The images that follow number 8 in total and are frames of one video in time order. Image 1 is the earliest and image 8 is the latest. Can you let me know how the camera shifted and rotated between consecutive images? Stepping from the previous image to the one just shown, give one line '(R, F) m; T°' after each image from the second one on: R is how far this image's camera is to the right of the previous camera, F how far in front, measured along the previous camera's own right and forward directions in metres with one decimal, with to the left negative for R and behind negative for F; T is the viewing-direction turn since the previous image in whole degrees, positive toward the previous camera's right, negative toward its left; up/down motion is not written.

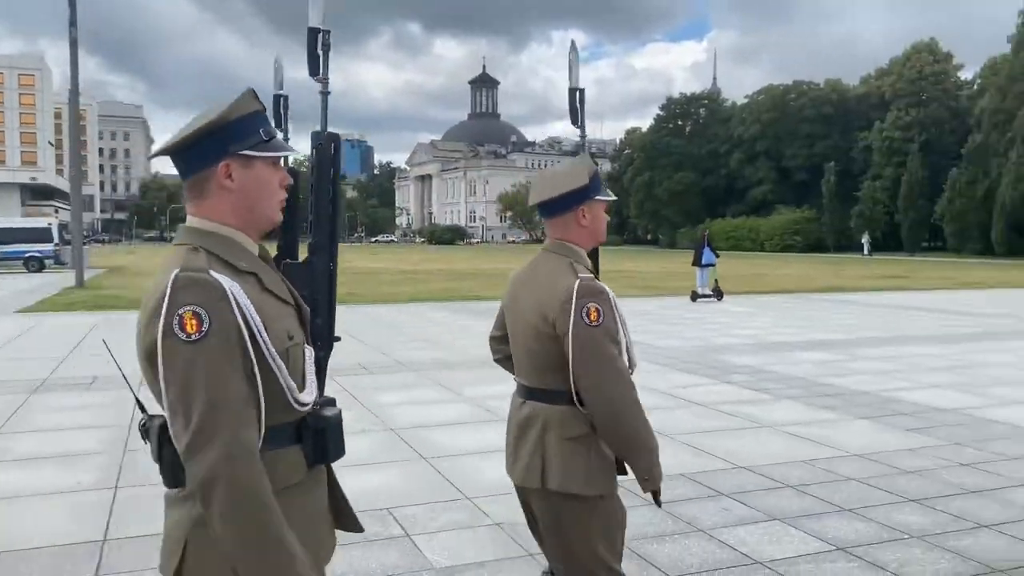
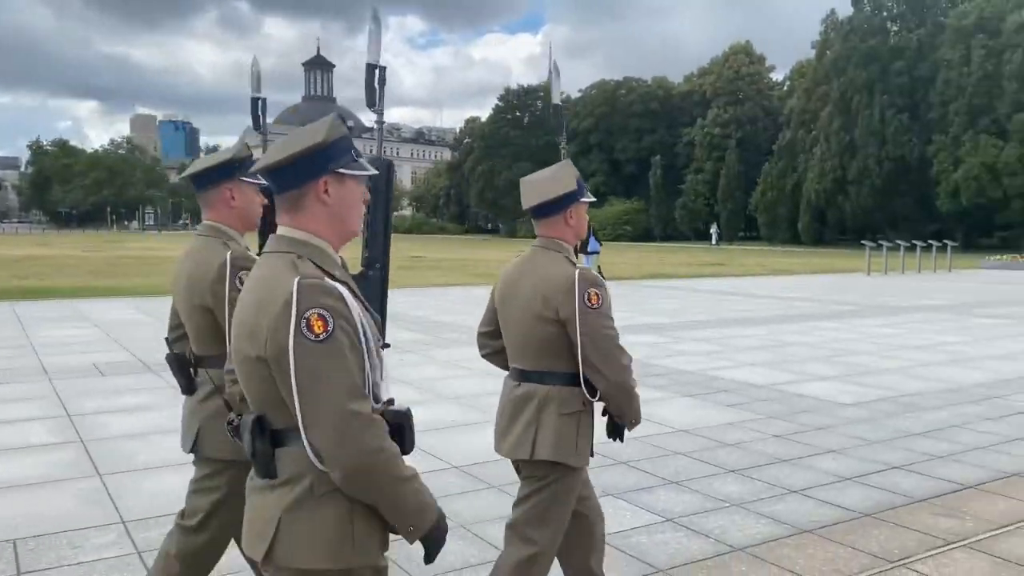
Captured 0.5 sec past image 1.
(0.0, 0.0) m; +11°
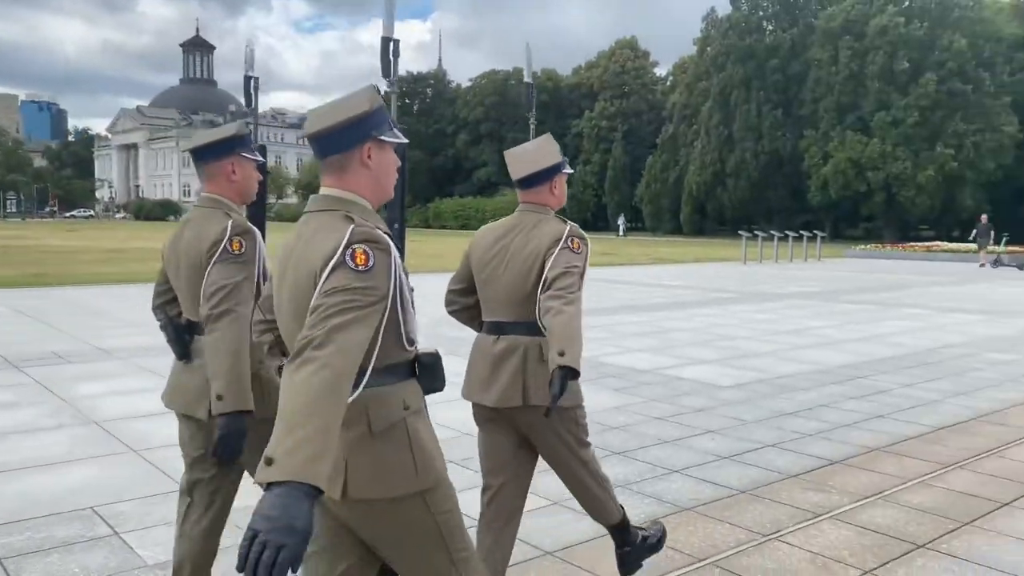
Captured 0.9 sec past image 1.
(0.0, 0.0) m; +7°
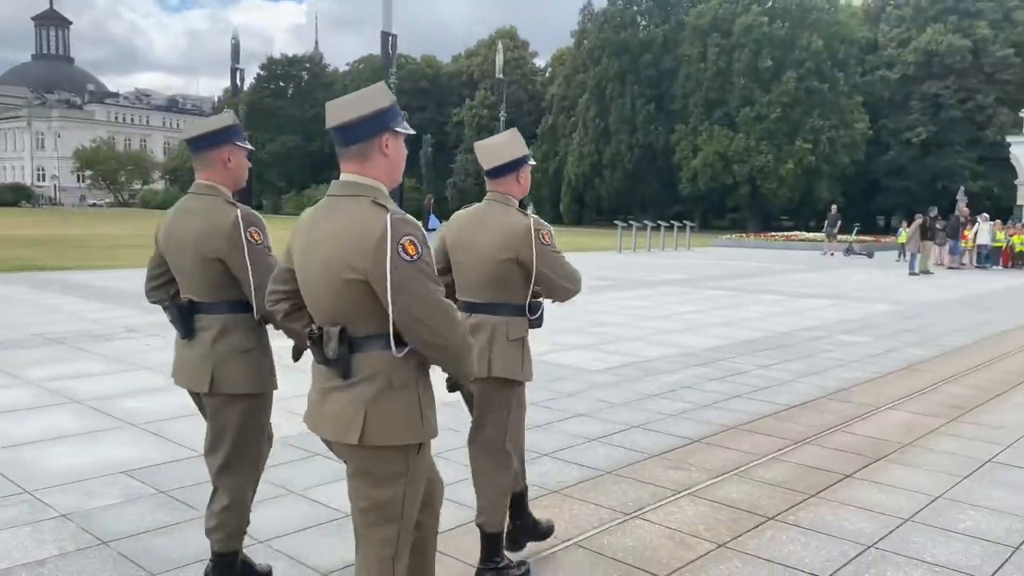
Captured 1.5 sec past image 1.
(+0.1, 0.0) m; +8°
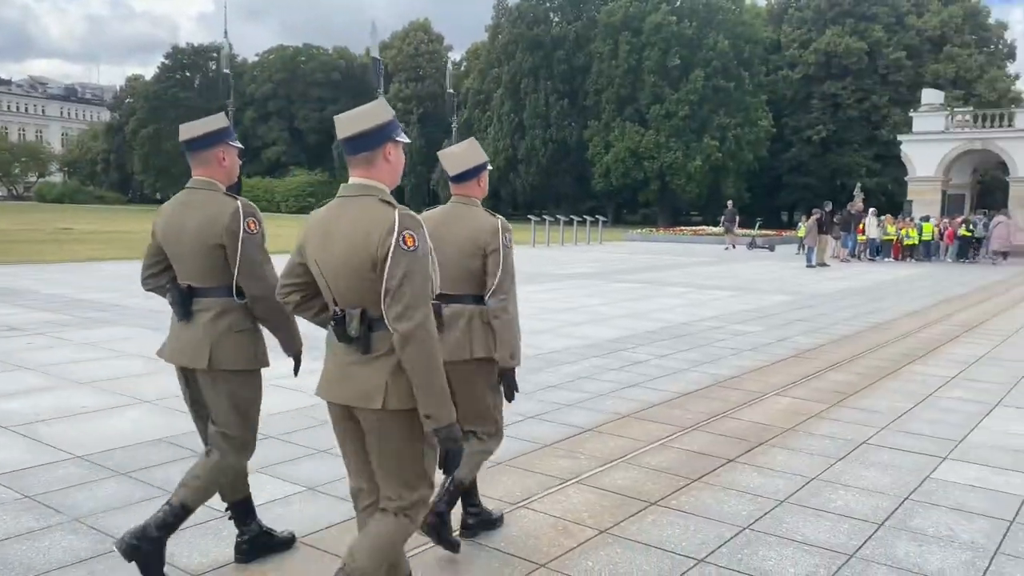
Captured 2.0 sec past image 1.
(+0.2, 0.0) m; +6°
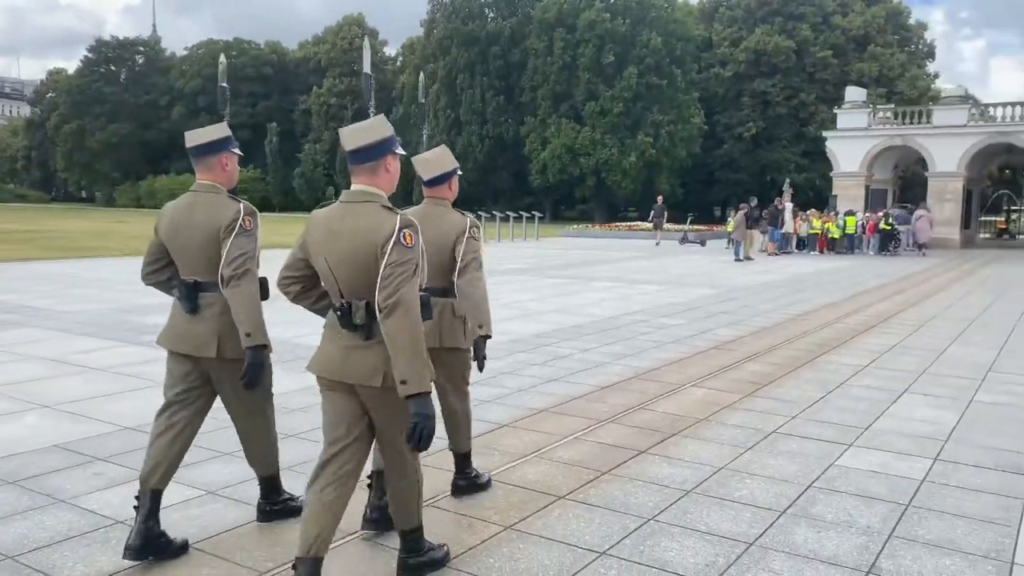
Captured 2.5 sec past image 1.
(+0.2, 0.0) m; +4°
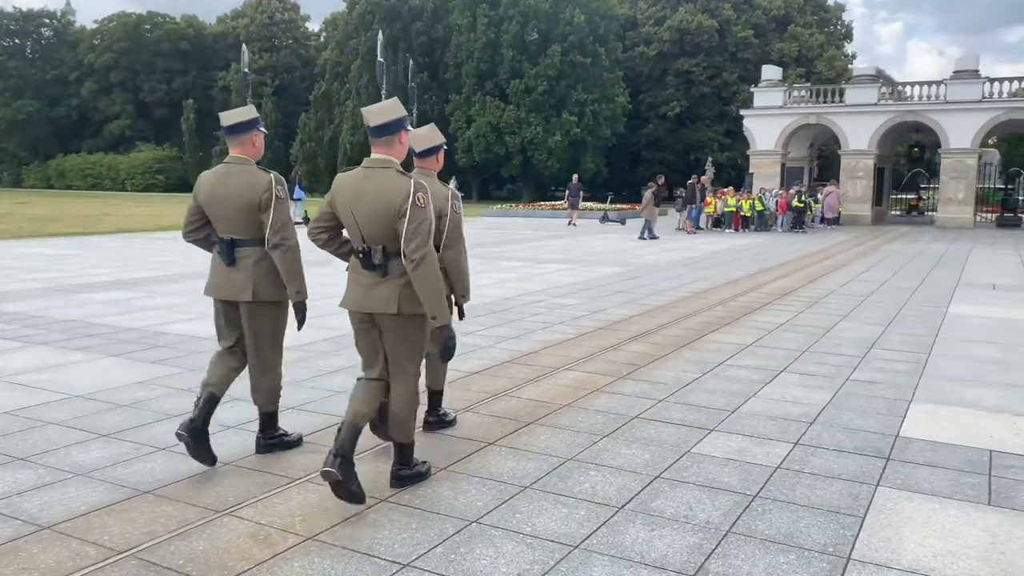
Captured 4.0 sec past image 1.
(+0.5, +0.4) m; +4°
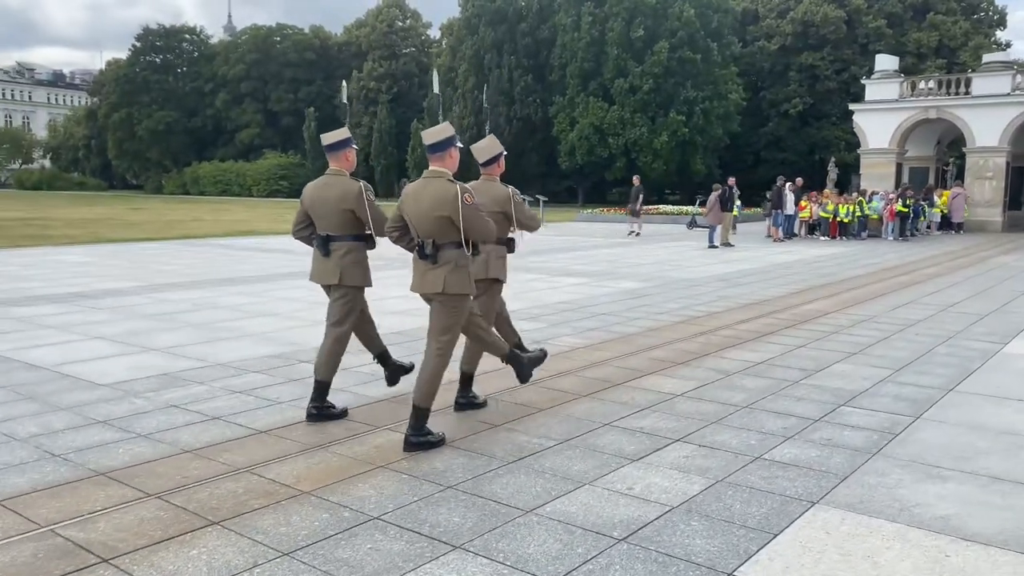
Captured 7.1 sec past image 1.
(+1.9, +1.6) m; -9°
